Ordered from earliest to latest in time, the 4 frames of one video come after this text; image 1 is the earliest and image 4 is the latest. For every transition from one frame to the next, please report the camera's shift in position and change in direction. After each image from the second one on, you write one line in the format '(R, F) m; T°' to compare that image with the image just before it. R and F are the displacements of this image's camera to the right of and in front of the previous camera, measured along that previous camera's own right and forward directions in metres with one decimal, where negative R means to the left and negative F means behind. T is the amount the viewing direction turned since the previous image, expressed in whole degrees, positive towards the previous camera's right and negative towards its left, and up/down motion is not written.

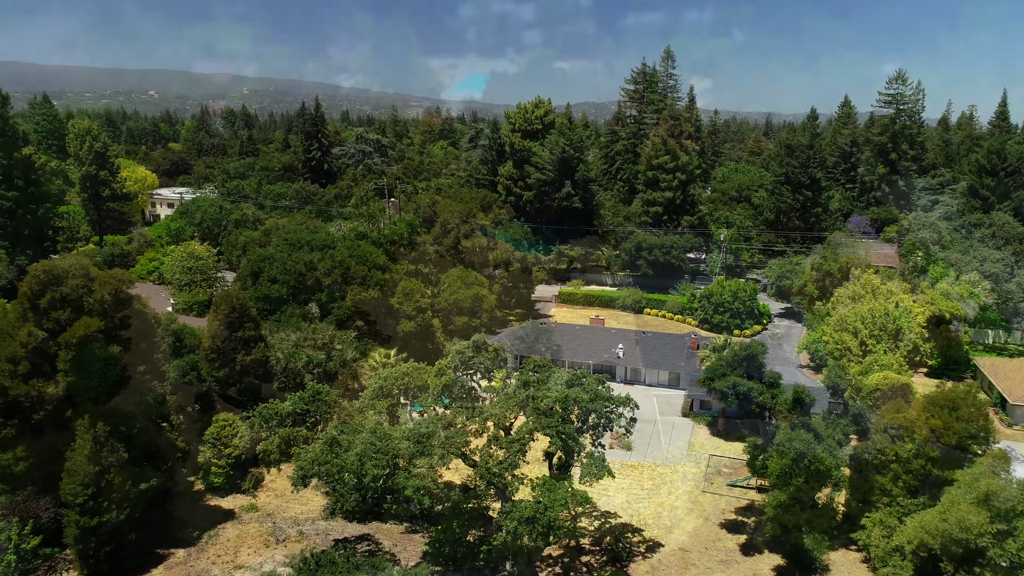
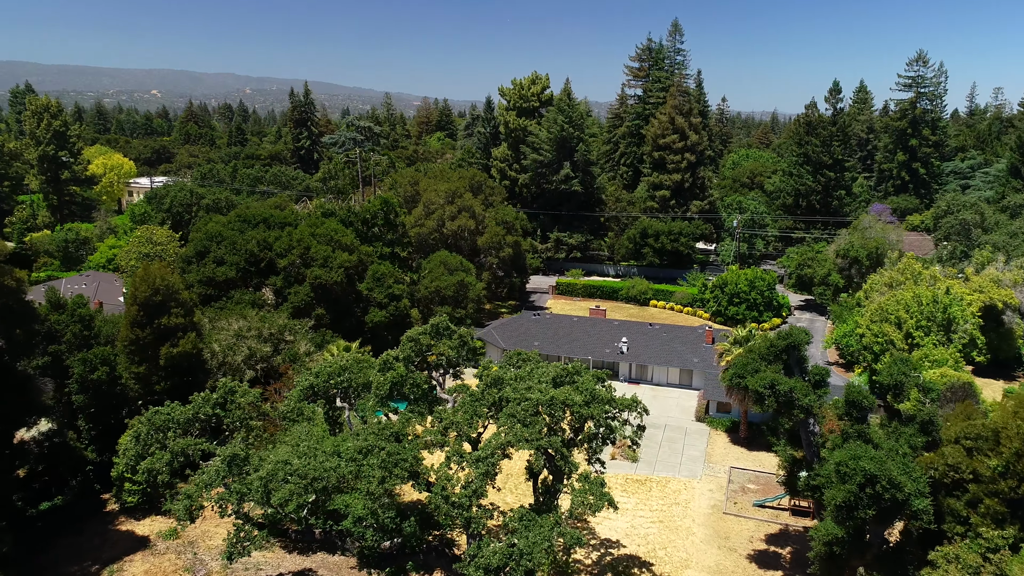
(+0.8, +5.9) m; 0°
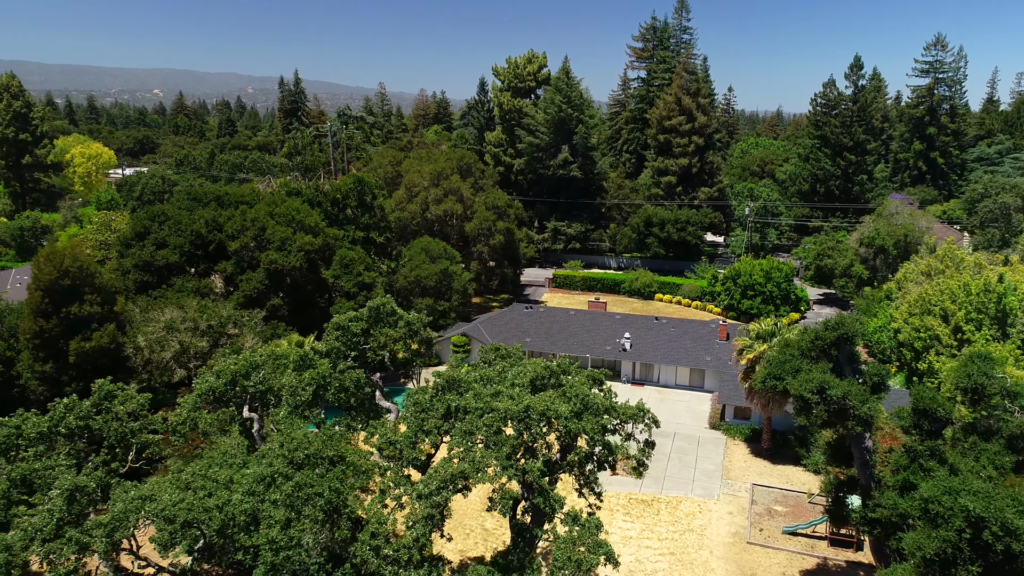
(+0.7, +4.8) m; 0°
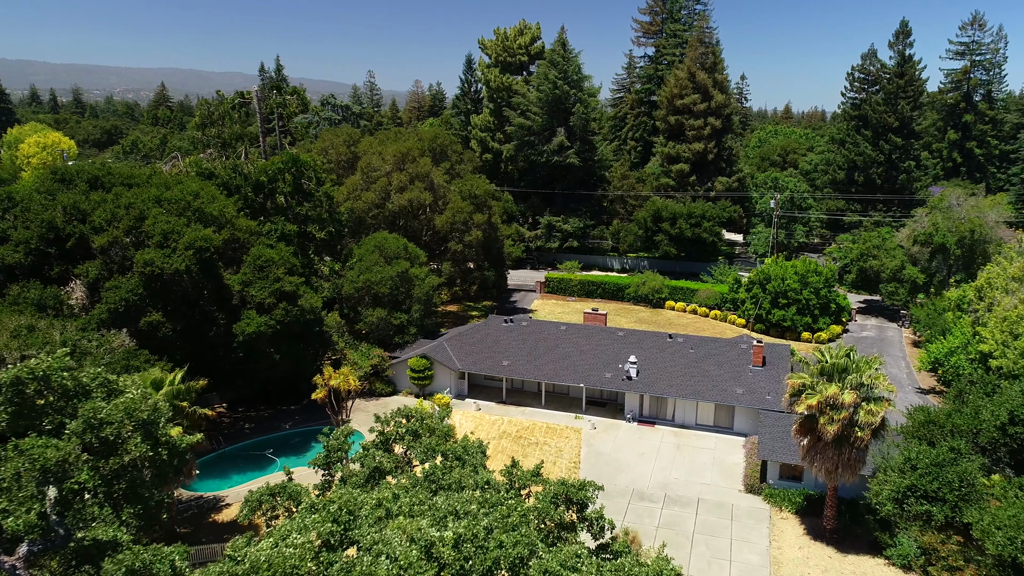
(+1.3, +8.3) m; 0°
